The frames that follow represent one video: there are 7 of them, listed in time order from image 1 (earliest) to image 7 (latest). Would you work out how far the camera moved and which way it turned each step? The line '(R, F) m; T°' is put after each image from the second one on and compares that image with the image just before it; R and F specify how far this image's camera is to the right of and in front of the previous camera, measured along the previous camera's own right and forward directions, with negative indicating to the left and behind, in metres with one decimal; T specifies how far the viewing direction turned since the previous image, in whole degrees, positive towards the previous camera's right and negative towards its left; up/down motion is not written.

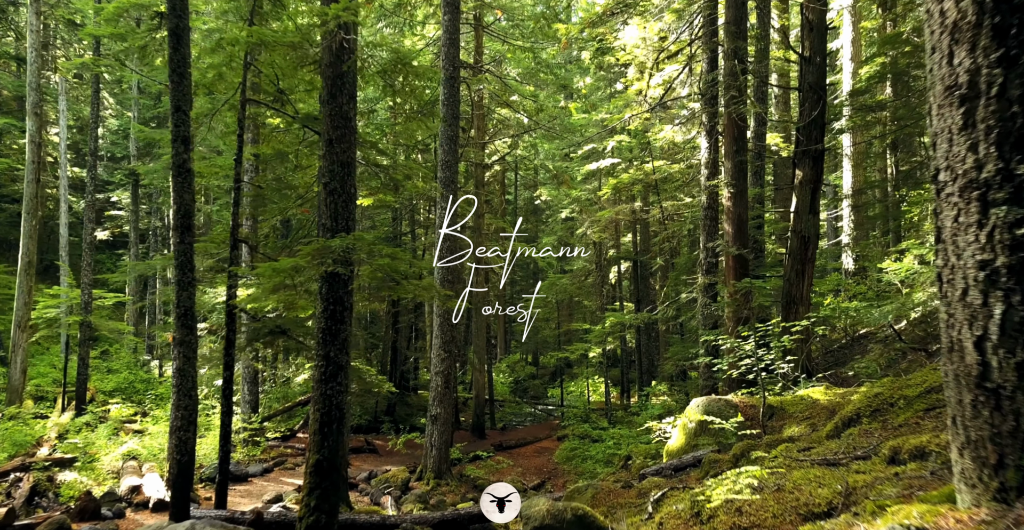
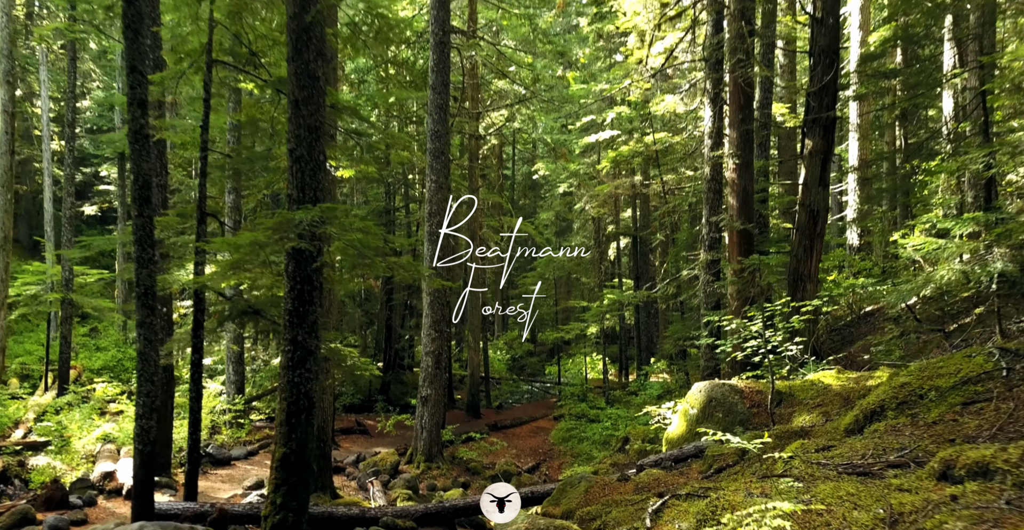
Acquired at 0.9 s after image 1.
(+0.1, +0.7) m; 0°
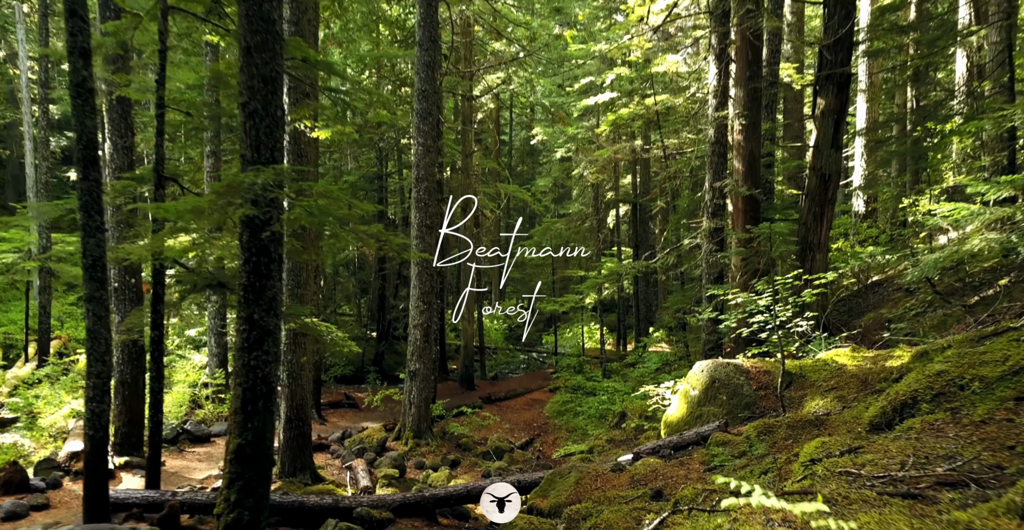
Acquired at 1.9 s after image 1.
(+0.1, +0.7) m; 0°
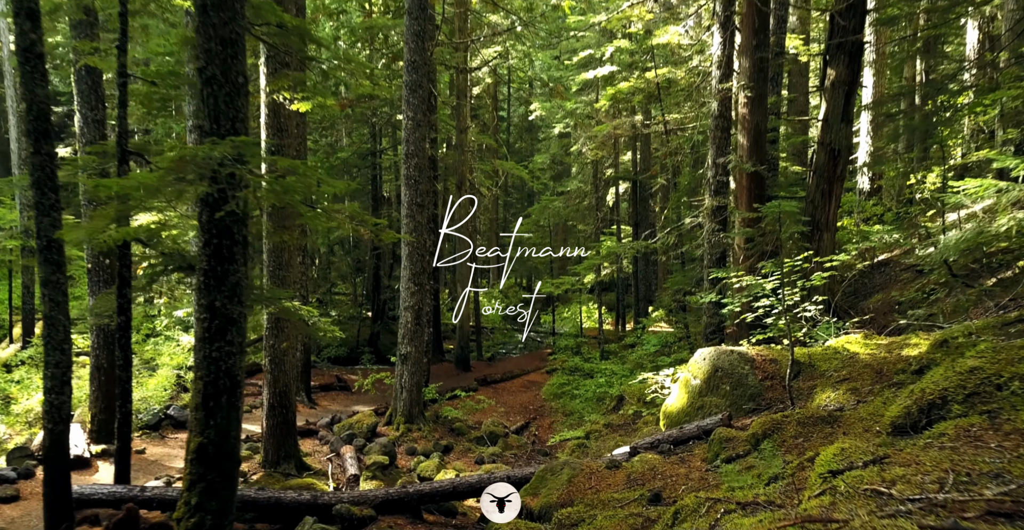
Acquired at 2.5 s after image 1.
(+0.1, +0.5) m; 0°
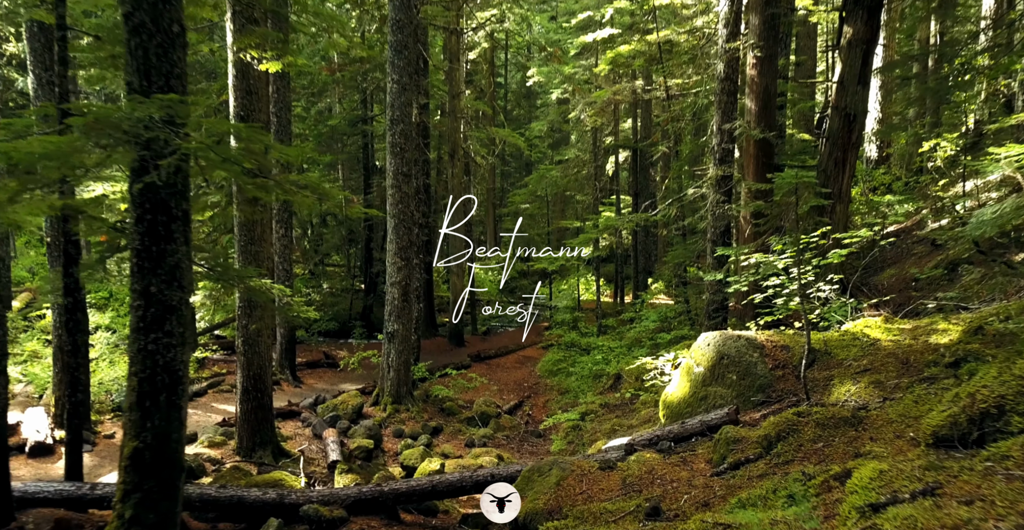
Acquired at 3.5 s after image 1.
(+0.1, +0.7) m; 0°
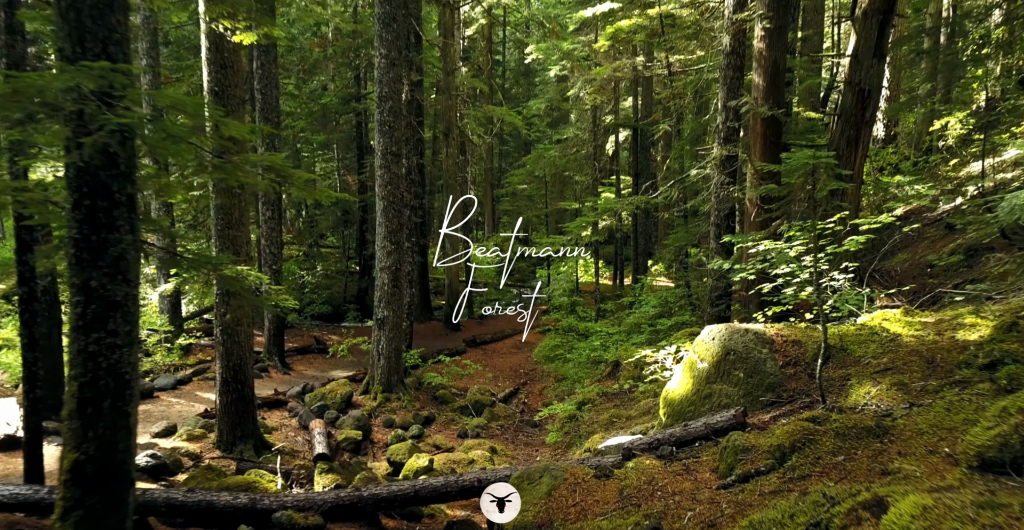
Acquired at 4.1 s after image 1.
(+0.1, +0.5) m; 0°
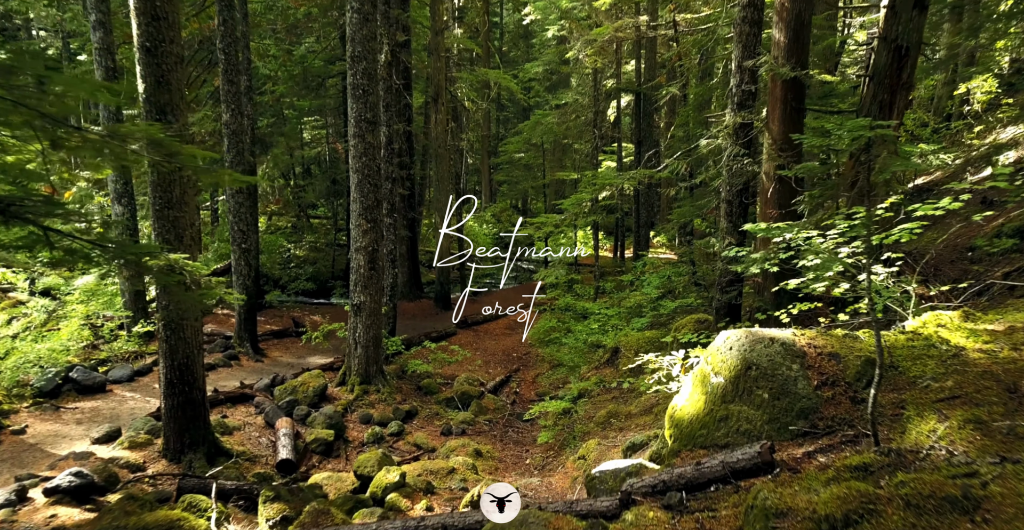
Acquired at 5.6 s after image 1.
(+0.2, +1.2) m; 0°
